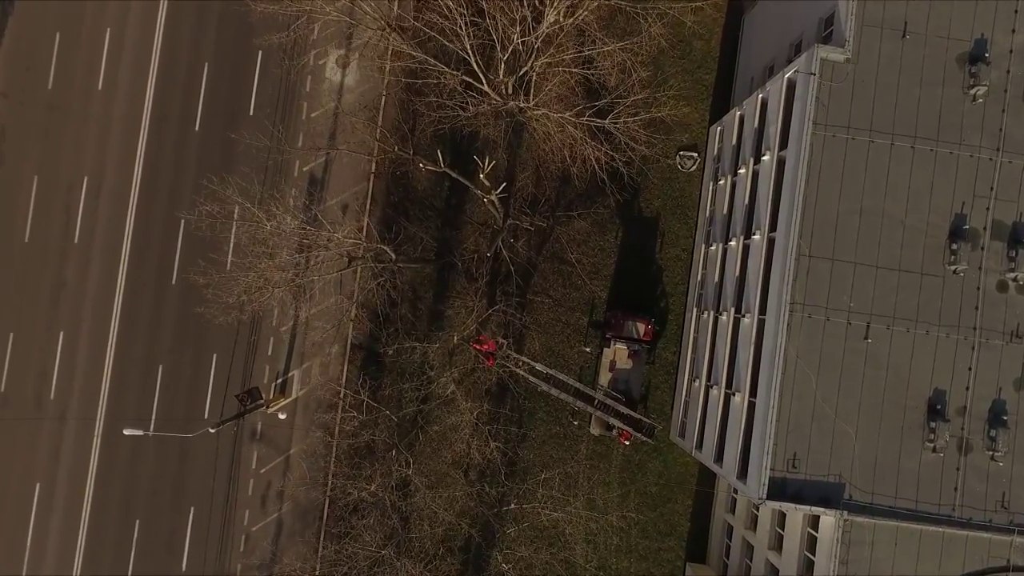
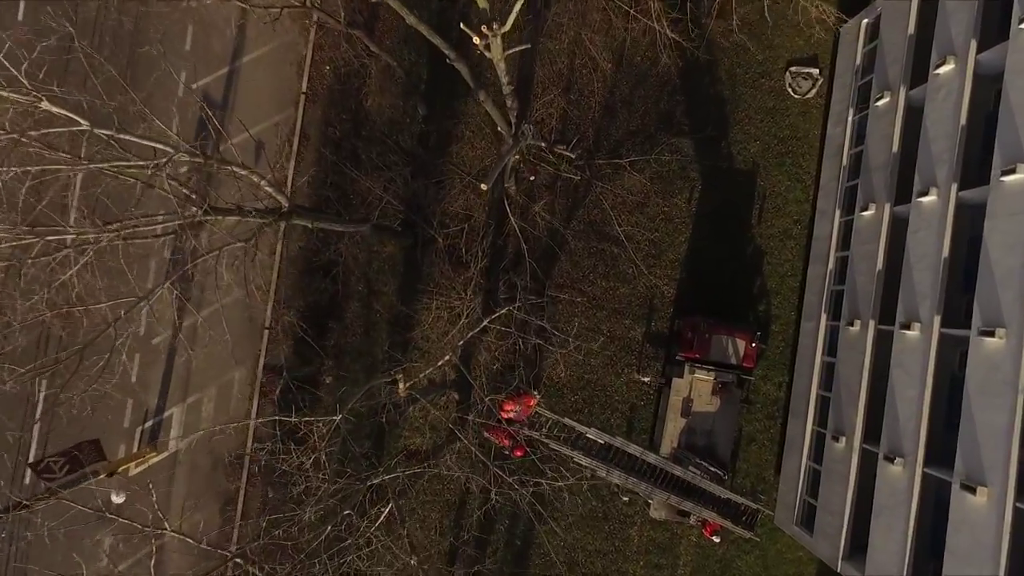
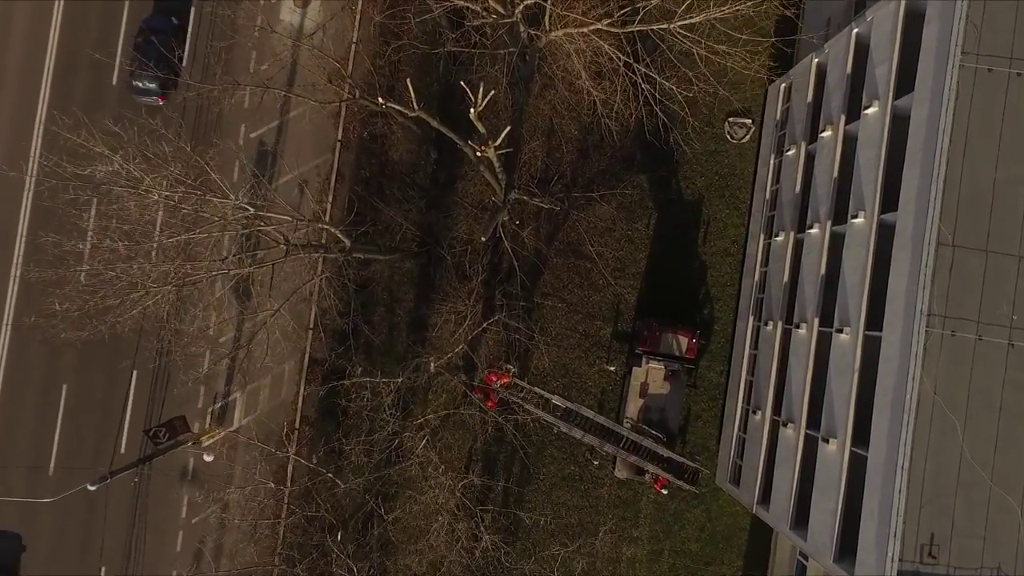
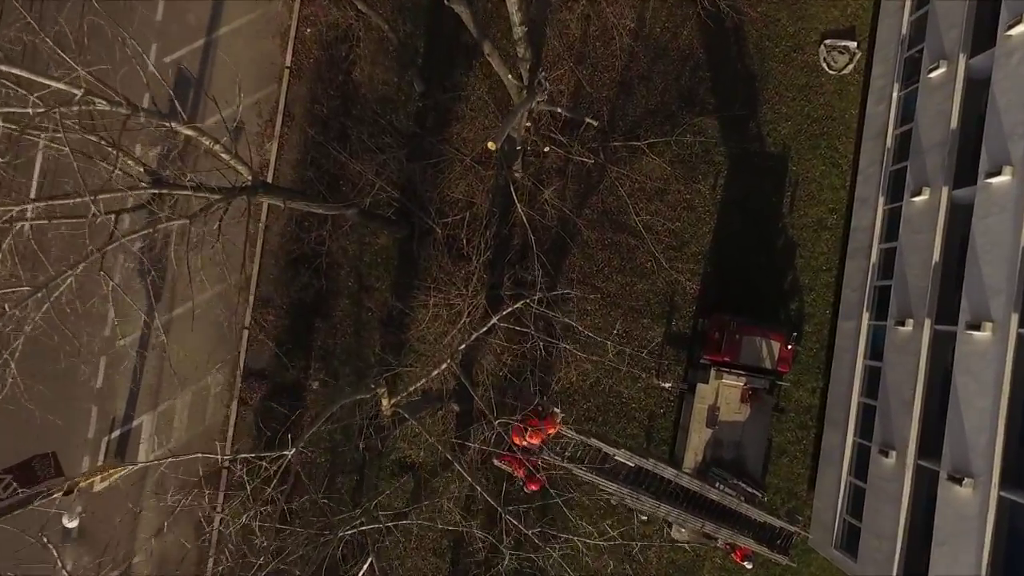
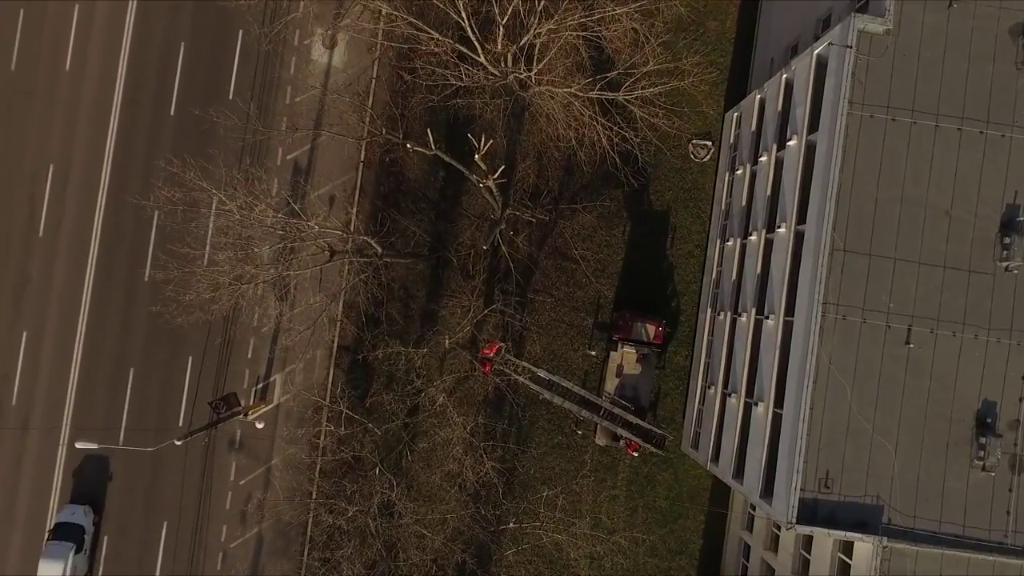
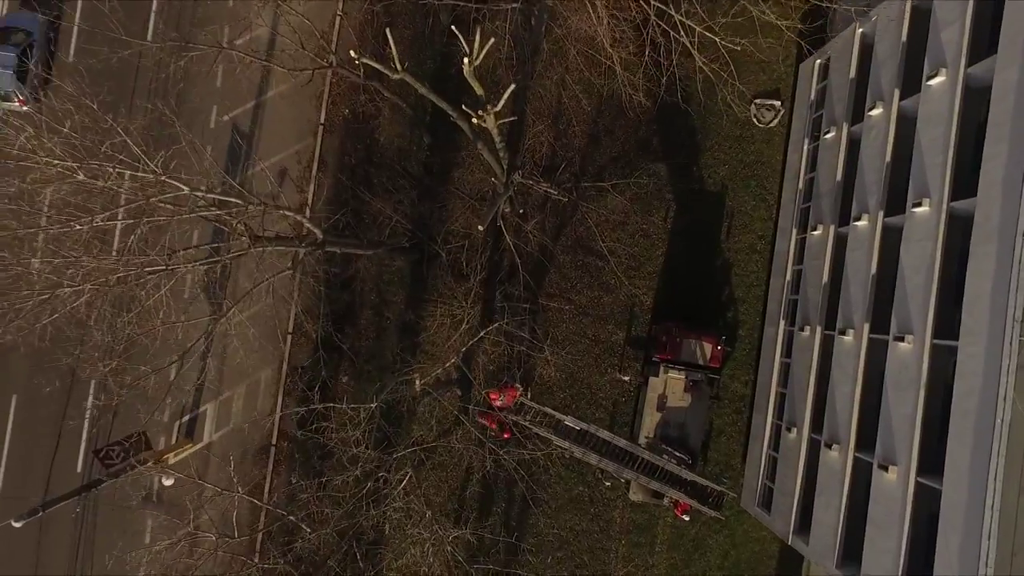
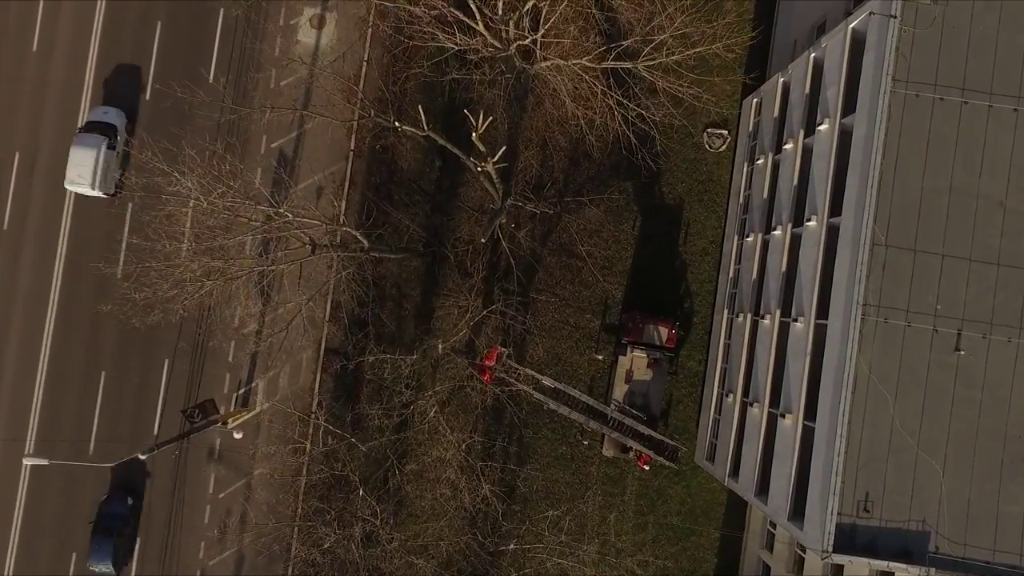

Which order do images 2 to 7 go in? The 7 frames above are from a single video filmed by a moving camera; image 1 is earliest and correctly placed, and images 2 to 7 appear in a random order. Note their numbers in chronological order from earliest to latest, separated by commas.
5, 7, 3, 6, 2, 4
